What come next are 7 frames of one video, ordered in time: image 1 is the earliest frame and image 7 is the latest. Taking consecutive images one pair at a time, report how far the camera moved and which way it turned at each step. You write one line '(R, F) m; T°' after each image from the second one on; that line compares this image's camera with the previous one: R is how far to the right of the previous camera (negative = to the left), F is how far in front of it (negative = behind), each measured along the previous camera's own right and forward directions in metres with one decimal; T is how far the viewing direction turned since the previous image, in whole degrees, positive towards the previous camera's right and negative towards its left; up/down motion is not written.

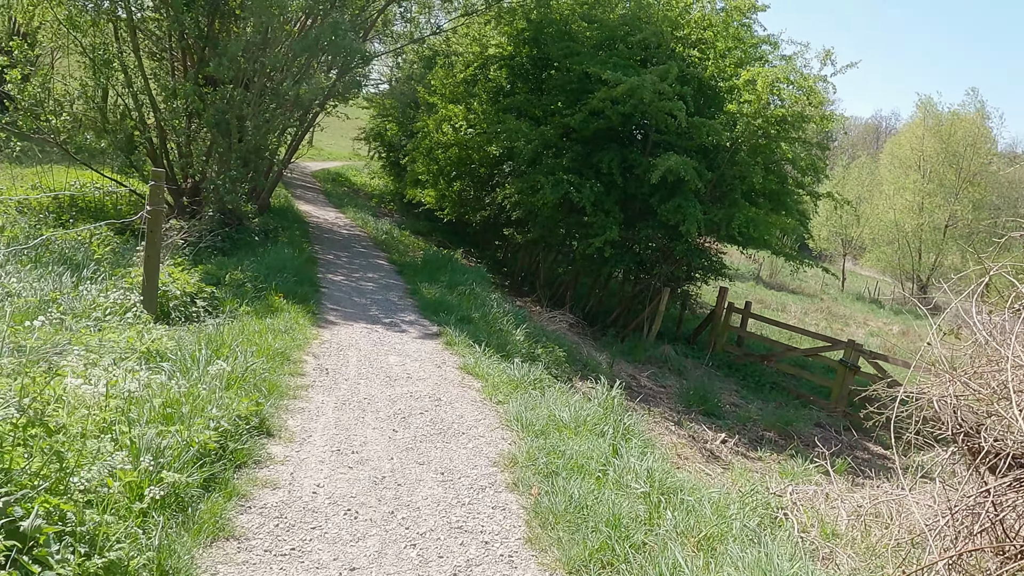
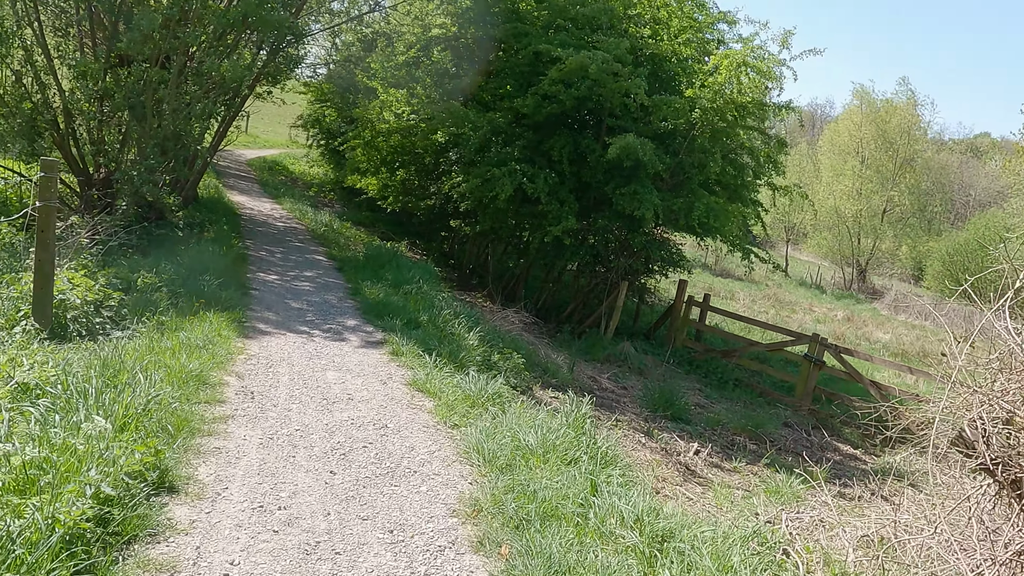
(-0.1, +0.7) m; +4°
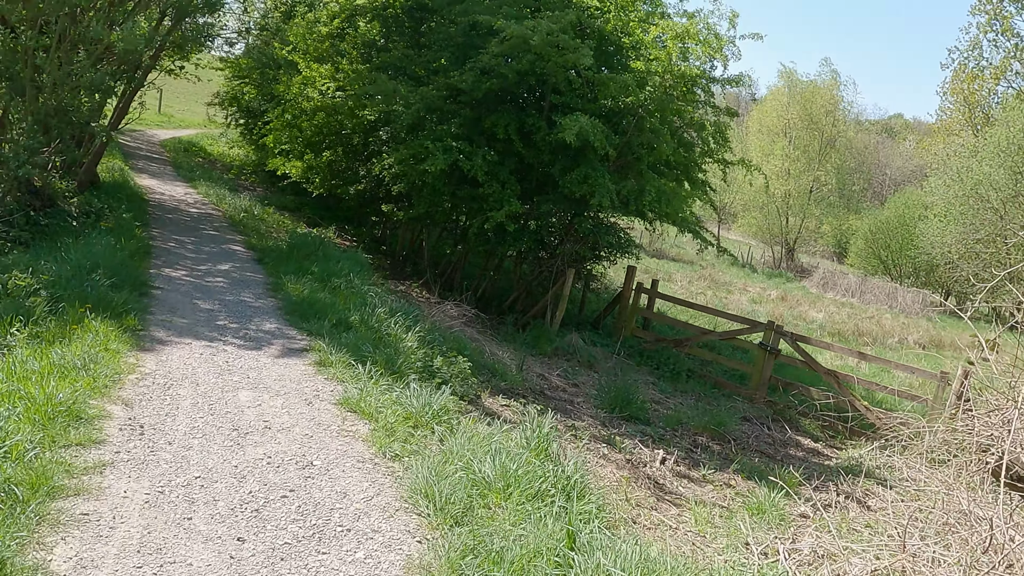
(-0.1, +0.8) m; +5°
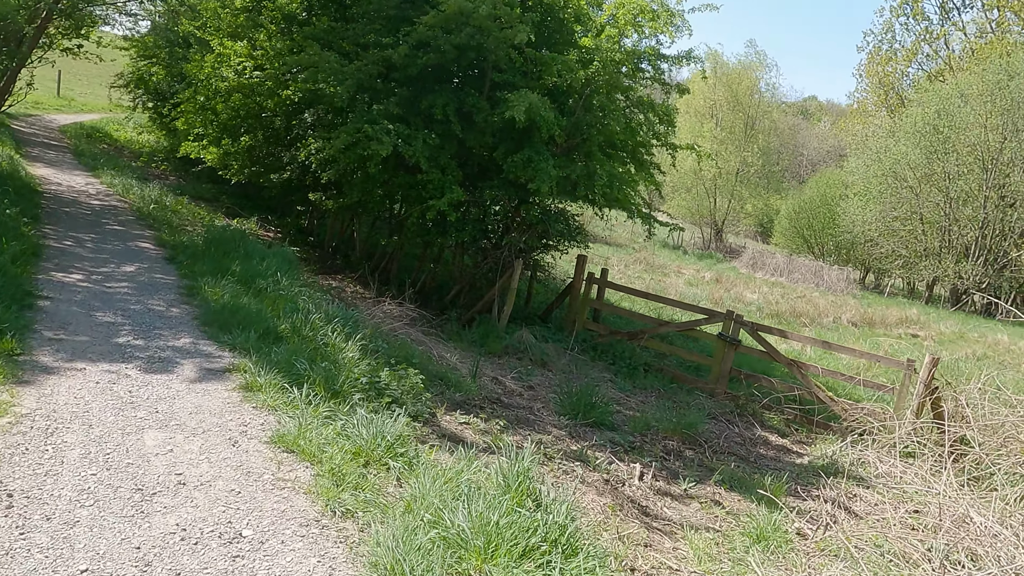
(-0.2, +0.7) m; +5°
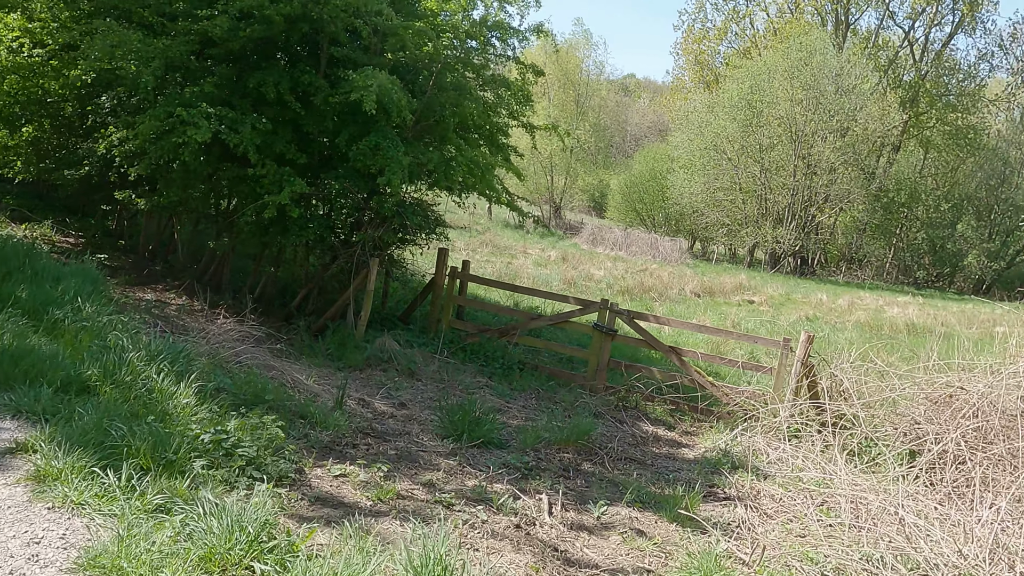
(-0.2, +0.9) m; +12°
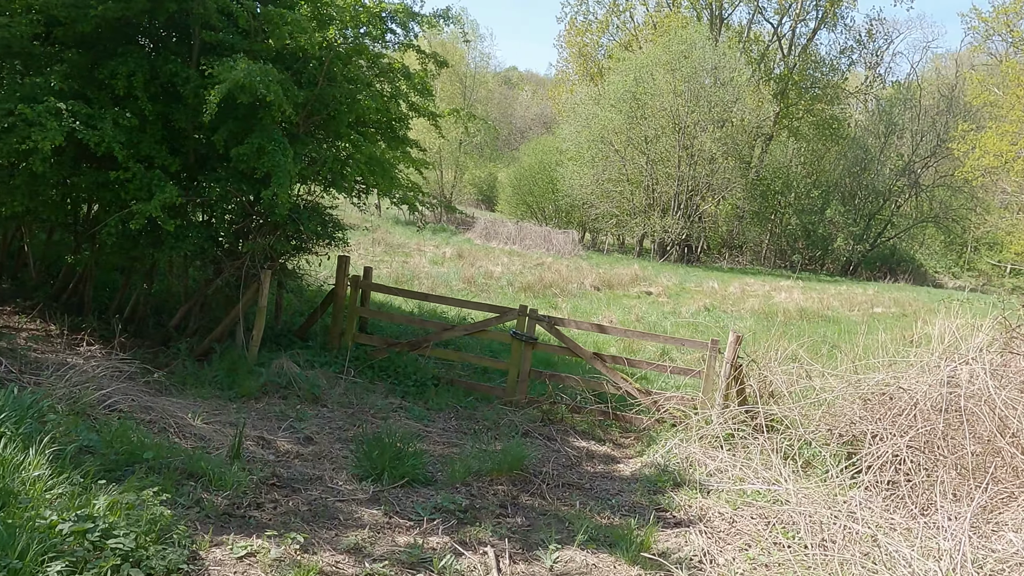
(-0.2, +0.7) m; +8°
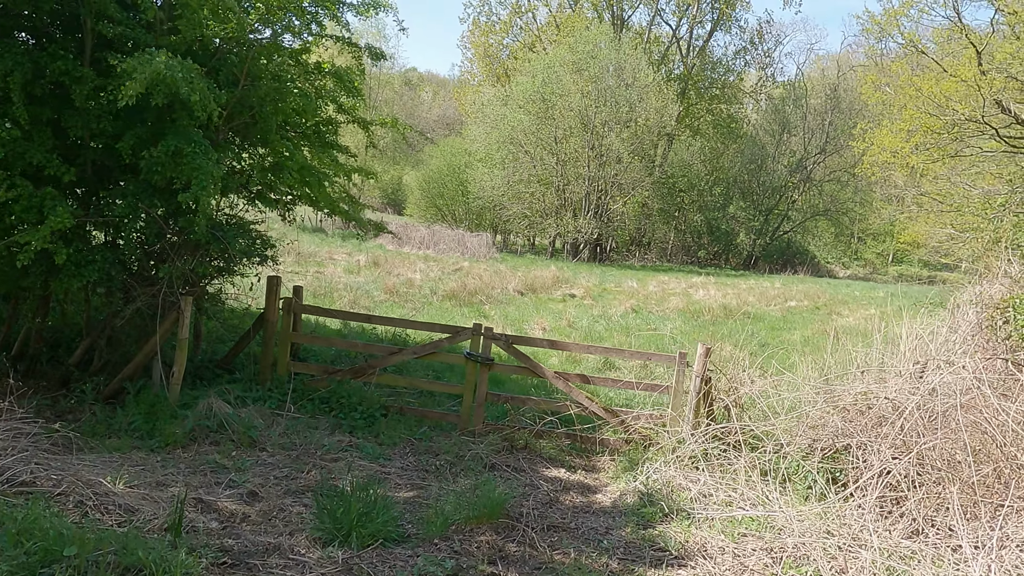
(-0.4, +0.6) m; +7°
